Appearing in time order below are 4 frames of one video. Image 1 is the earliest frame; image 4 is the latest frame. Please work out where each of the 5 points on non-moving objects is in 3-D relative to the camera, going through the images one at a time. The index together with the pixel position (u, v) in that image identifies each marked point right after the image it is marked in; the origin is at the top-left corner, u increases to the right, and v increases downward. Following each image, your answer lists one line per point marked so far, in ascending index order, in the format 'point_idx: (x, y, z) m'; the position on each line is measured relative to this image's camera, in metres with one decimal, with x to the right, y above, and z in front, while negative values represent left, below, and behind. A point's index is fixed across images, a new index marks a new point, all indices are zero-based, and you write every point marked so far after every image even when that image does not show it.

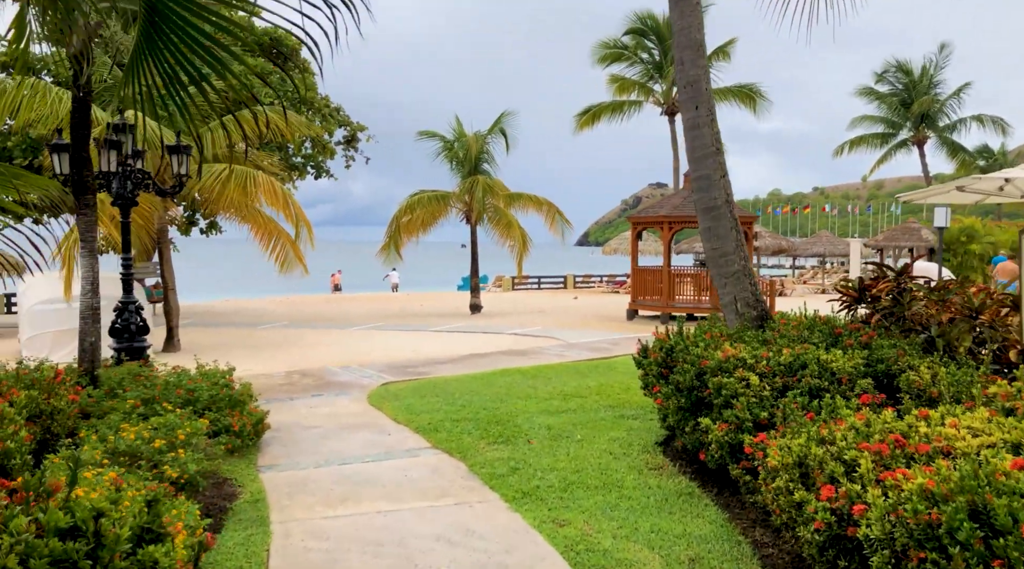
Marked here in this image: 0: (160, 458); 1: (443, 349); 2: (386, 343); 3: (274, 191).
0: (-2.3, -1.1, +5.2) m
1: (-1.3, -1.2, +15.4) m
2: (-2.6, -1.2, +16.5) m
3: (-4.3, +1.7, +14.7) m
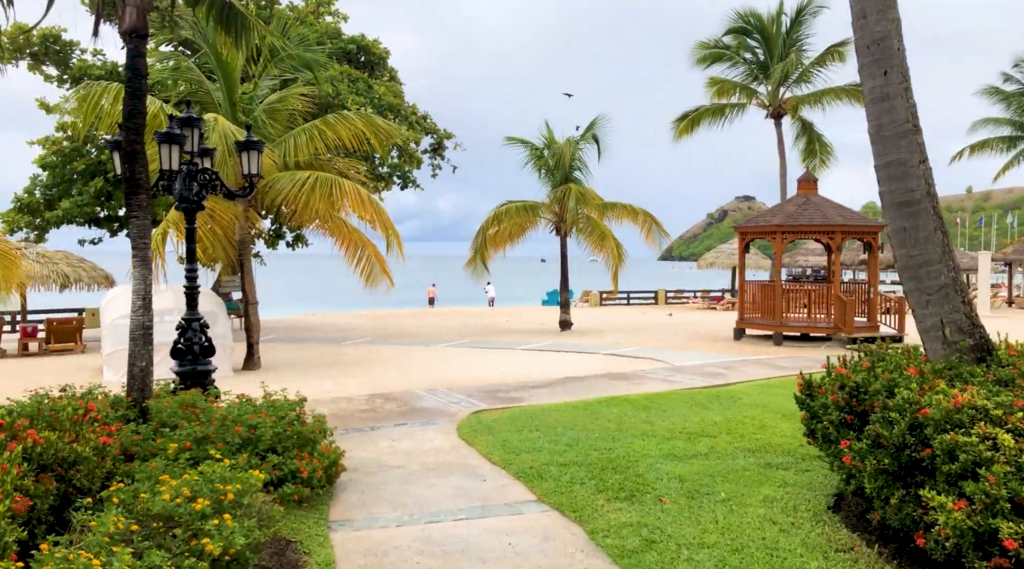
0: (-1.6, -1.2, +4.1) m
1: (+0.4, -1.5, +14.1) m
2: (-0.7, -1.5, +15.3) m
3: (-2.6, +1.5, +13.7) m
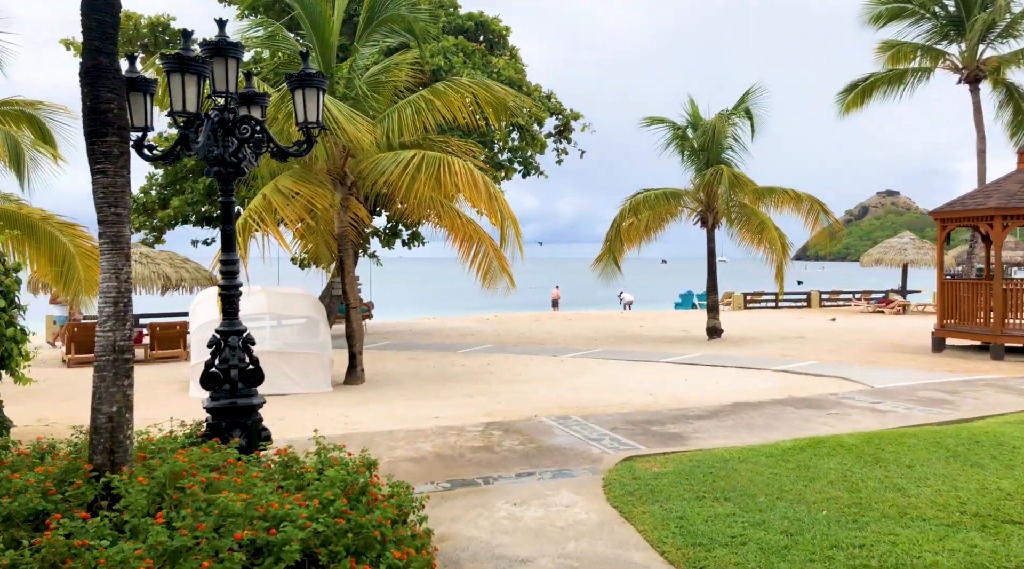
0: (-1.0, -1.2, +1.6) m
1: (+2.6, -1.5, +11.3) m
2: (+1.6, -1.5, +12.7) m
3: (-0.5, +1.5, +11.3) m
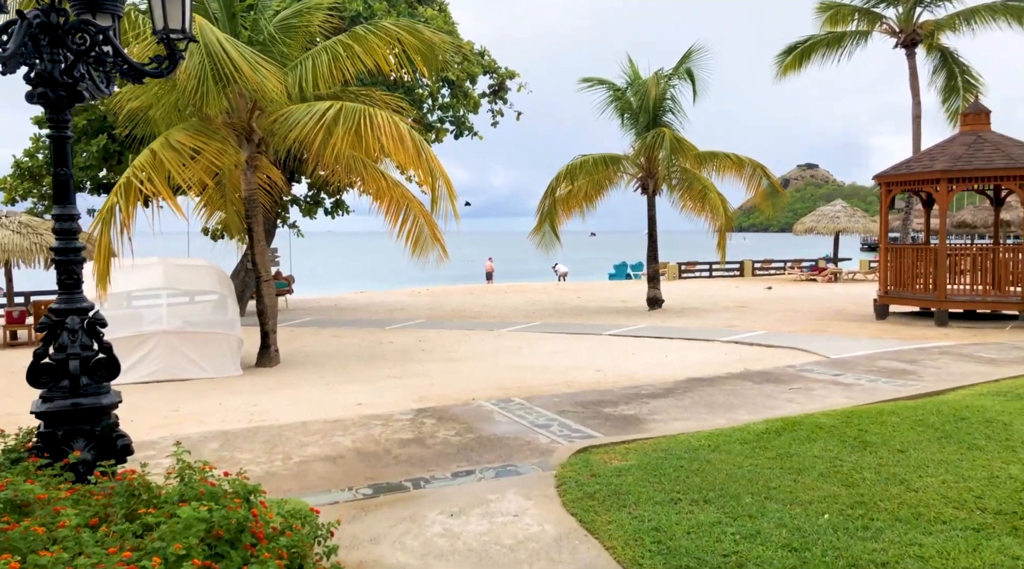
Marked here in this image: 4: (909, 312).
0: (-1.0, -1.1, +0.5) m
1: (+1.7, -1.1, +10.4) m
2: (+0.6, -1.0, +11.7) m
3: (-1.4, +1.9, +10.1) m
4: (+8.2, -0.6, +16.4) m
